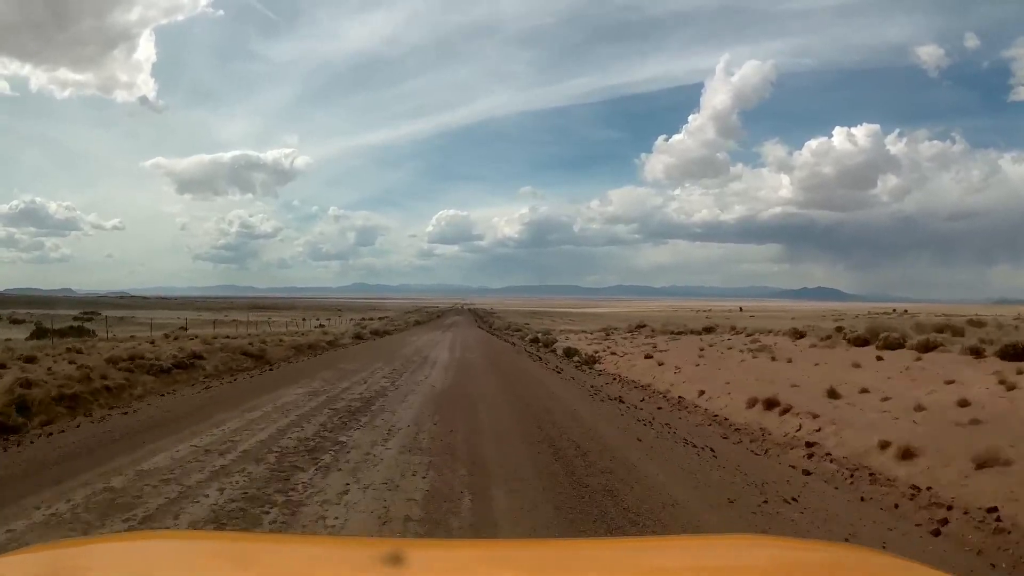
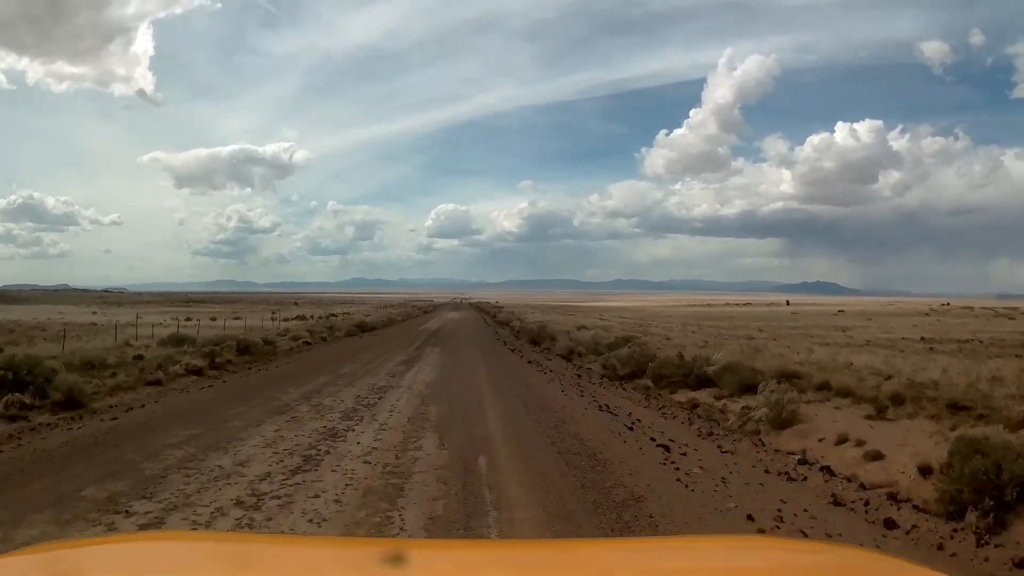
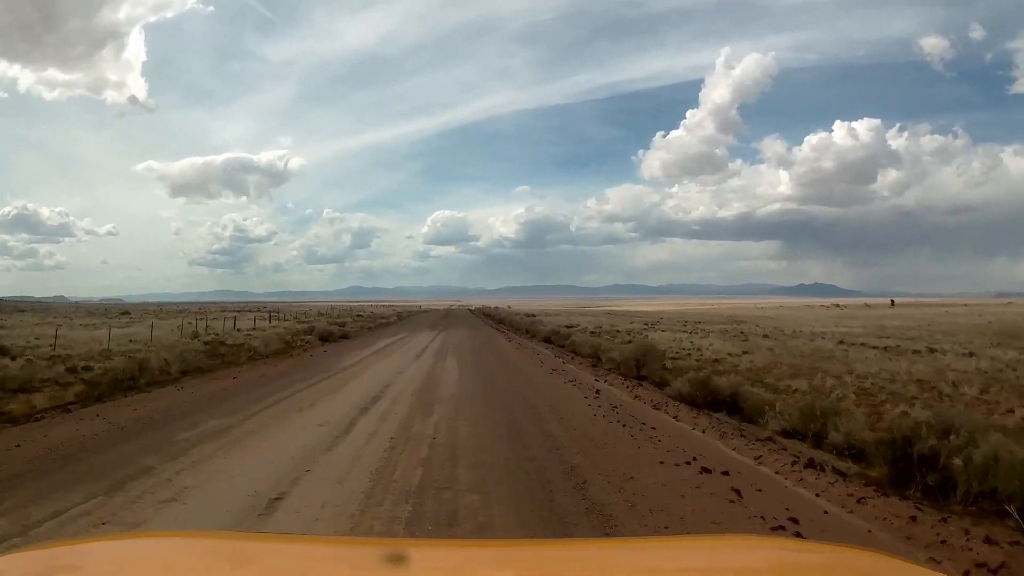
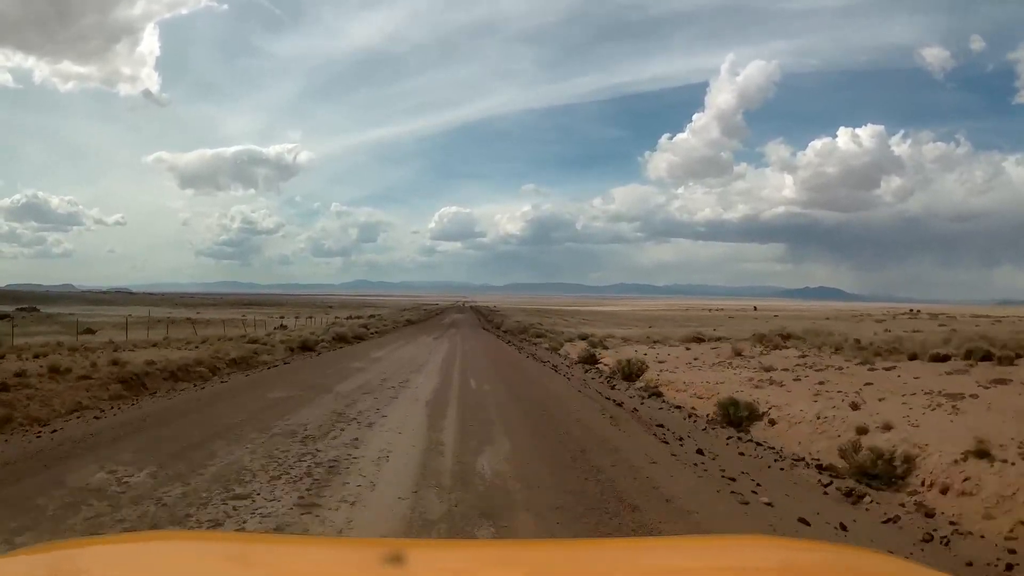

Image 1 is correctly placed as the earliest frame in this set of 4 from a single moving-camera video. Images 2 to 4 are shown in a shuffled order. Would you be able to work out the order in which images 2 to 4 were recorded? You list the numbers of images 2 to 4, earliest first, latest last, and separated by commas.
4, 2, 3
